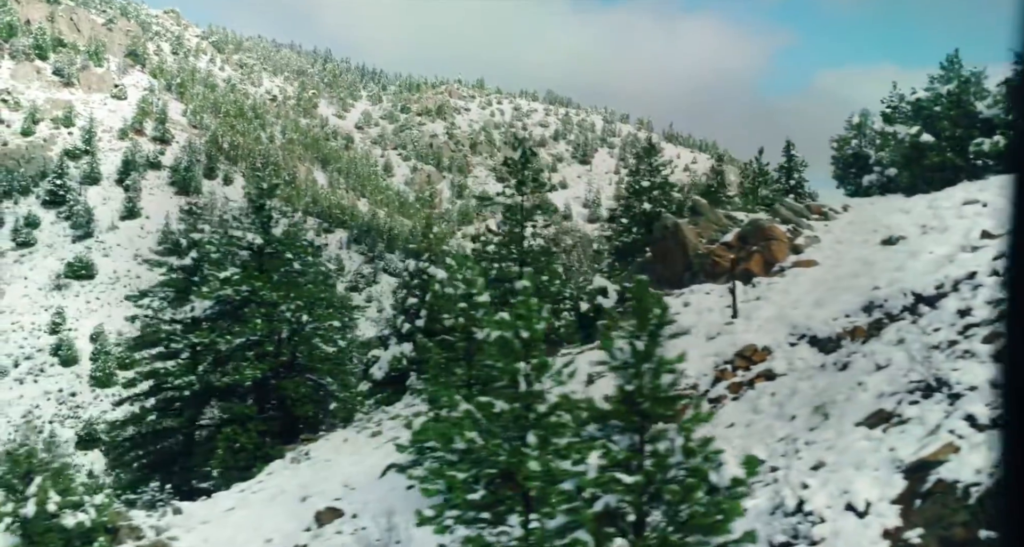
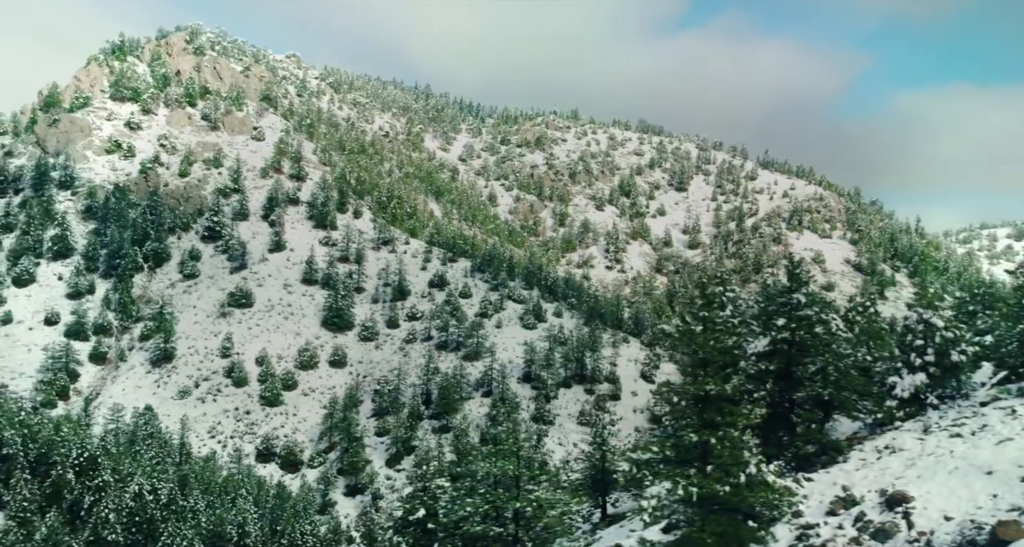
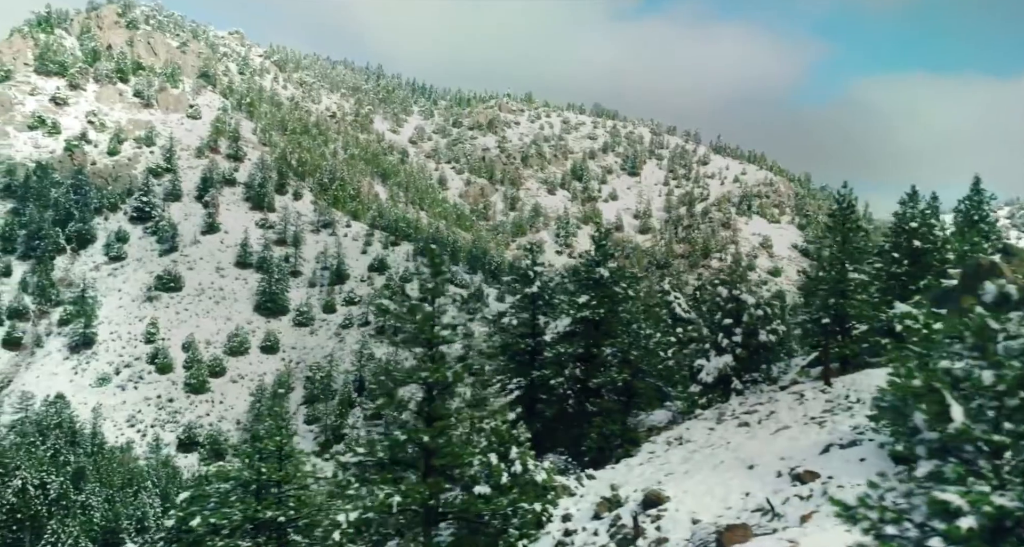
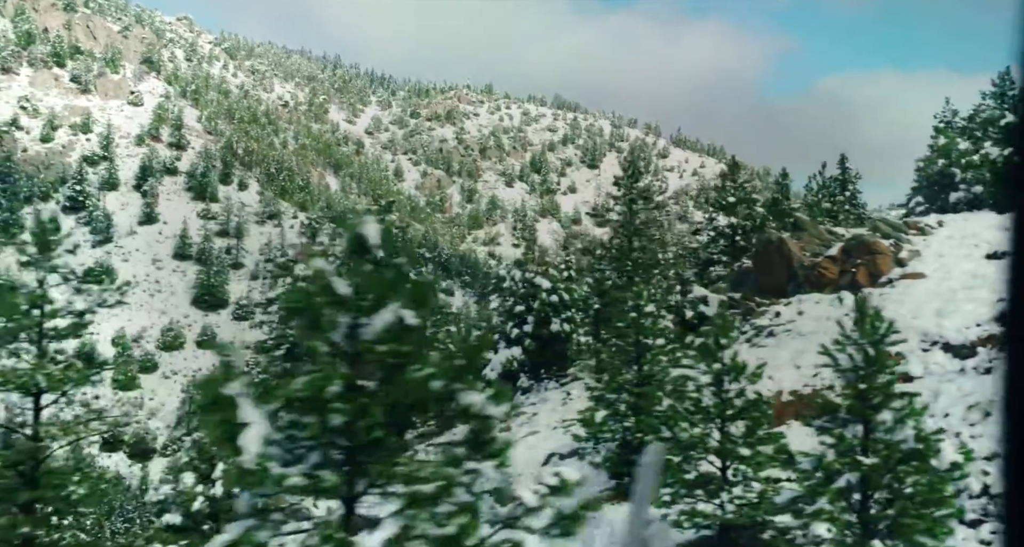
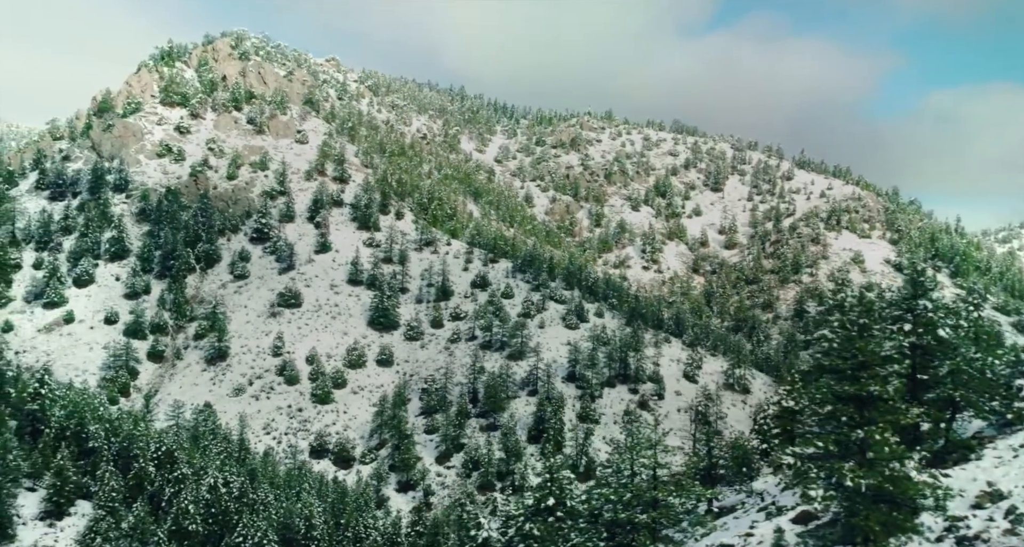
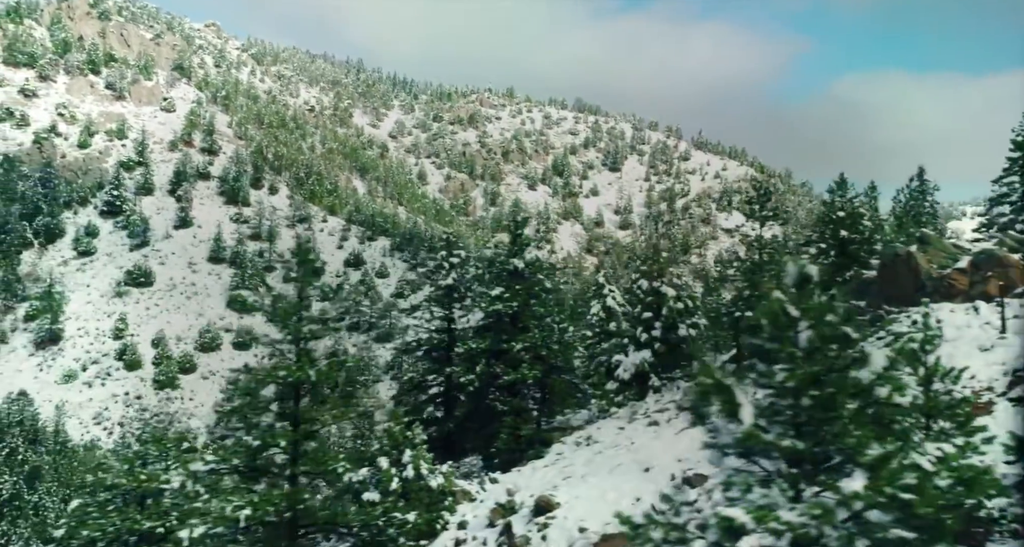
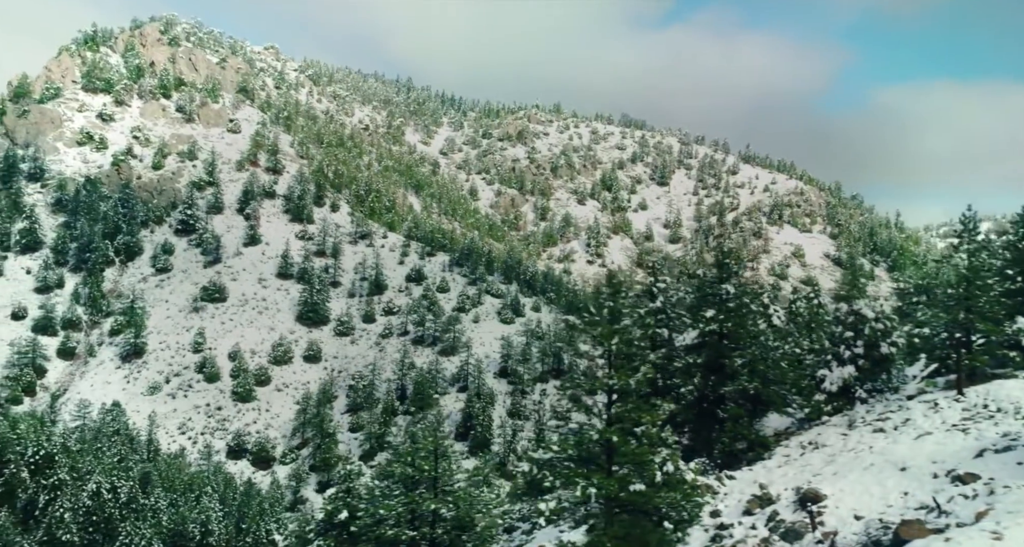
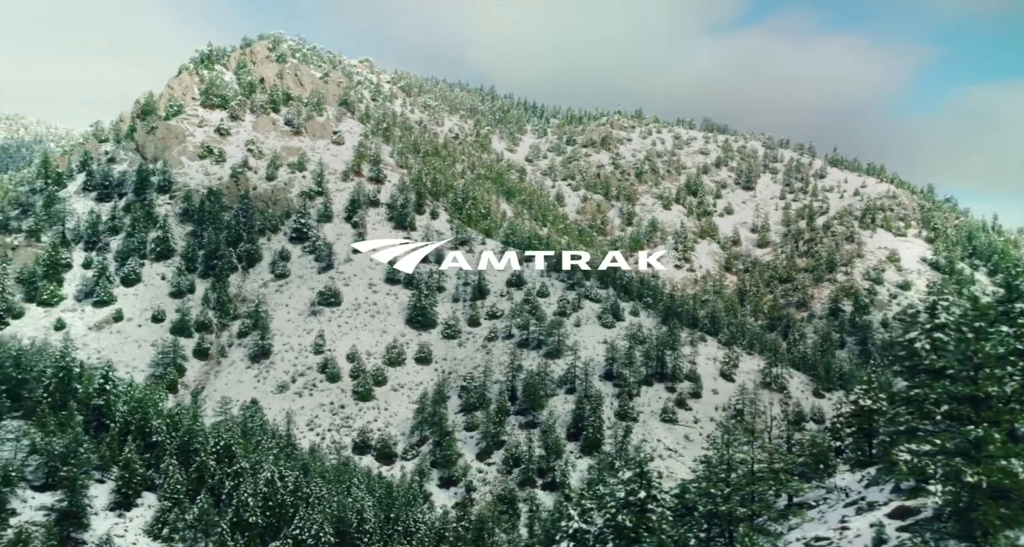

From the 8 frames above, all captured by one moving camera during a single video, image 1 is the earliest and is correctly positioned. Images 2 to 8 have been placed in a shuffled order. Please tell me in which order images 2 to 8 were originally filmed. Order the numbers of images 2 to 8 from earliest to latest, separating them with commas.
4, 6, 3, 7, 2, 5, 8
